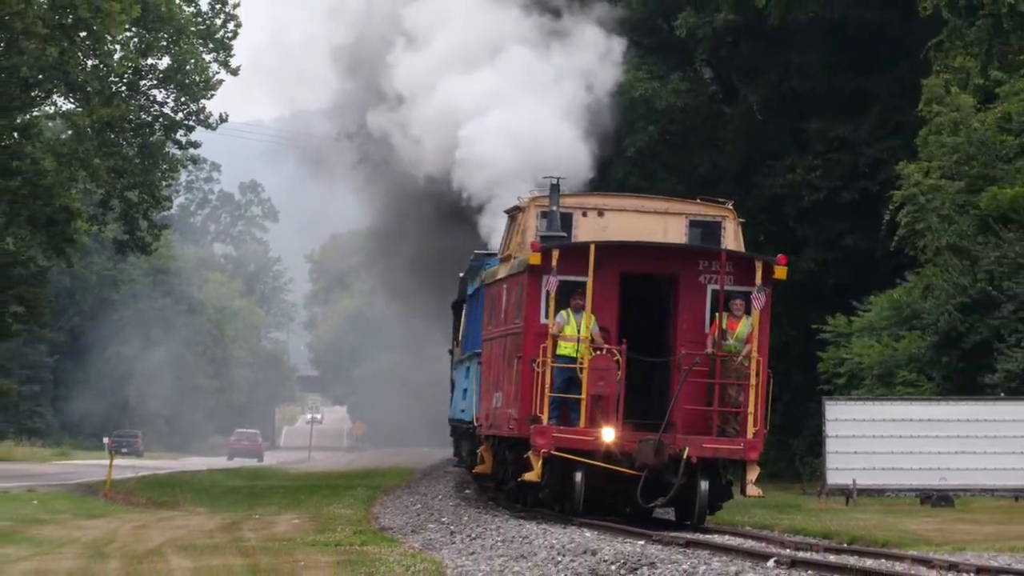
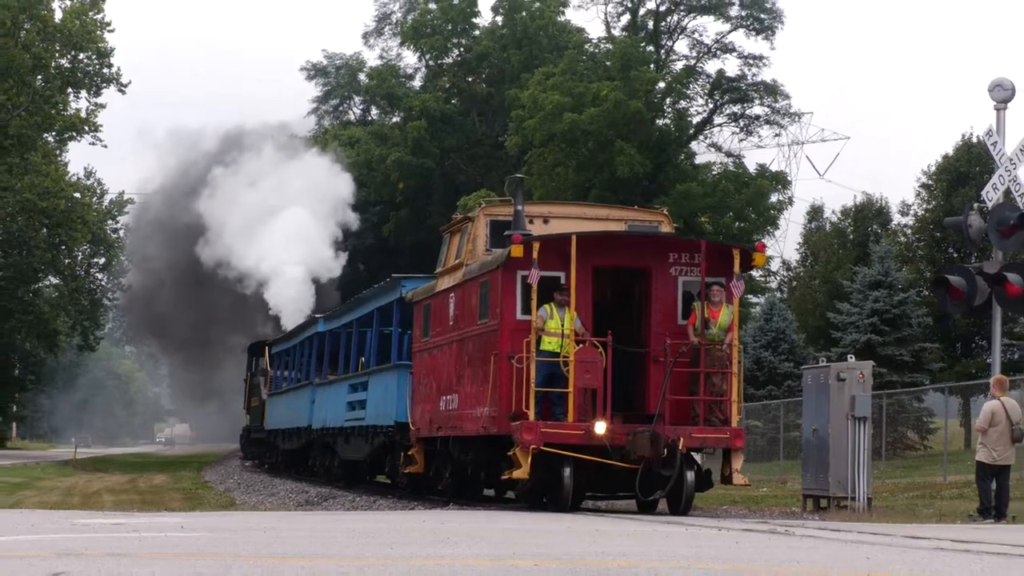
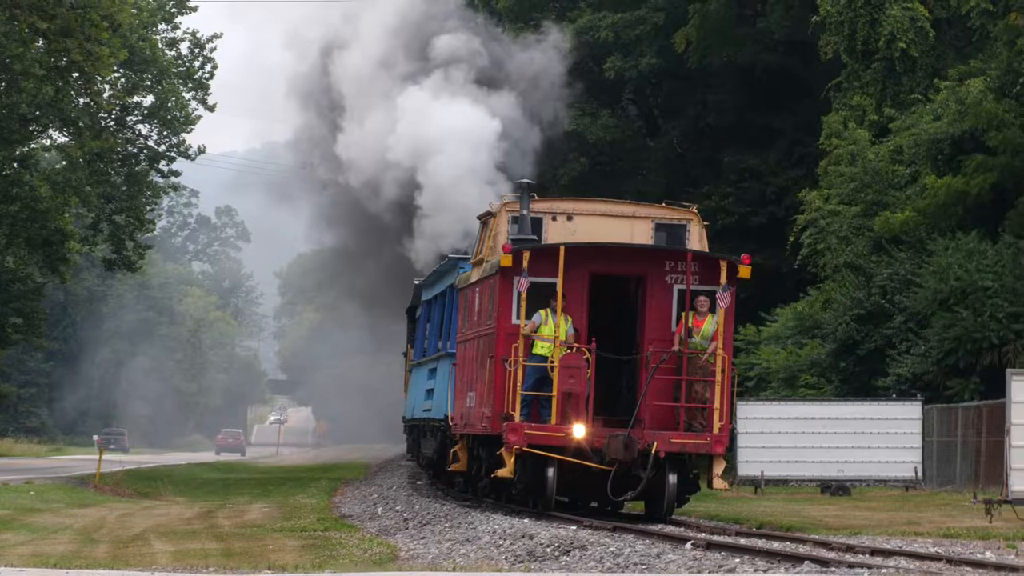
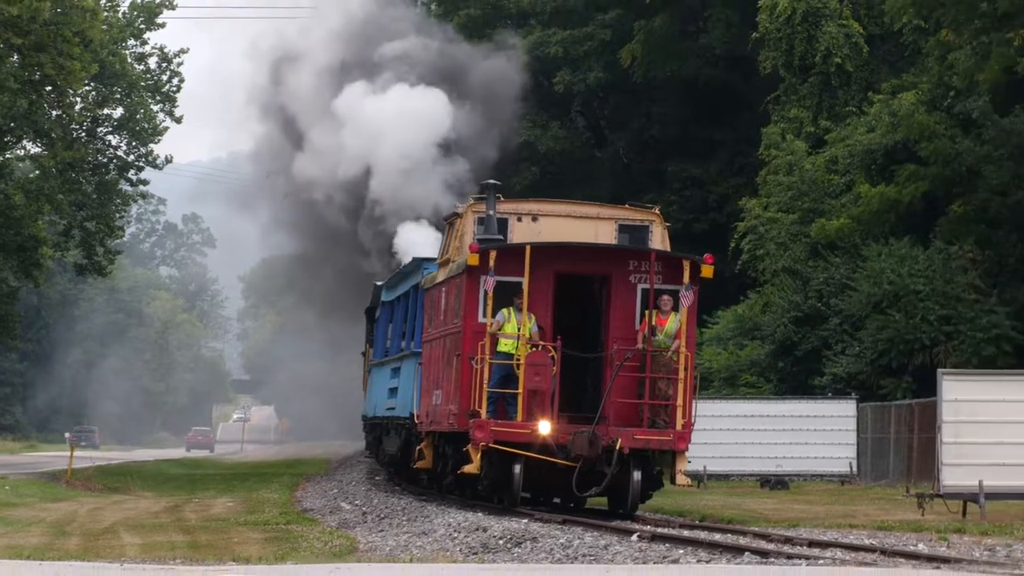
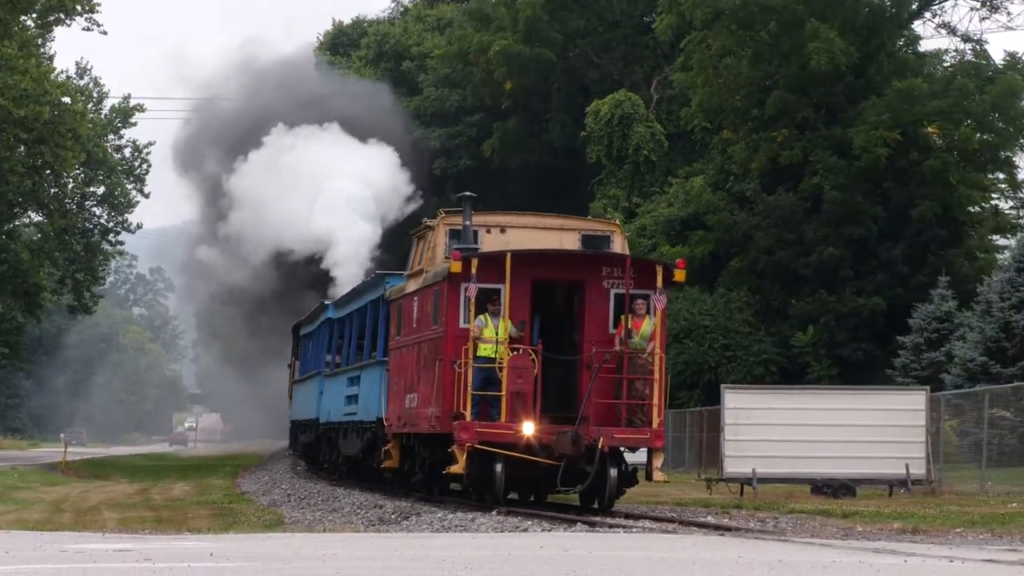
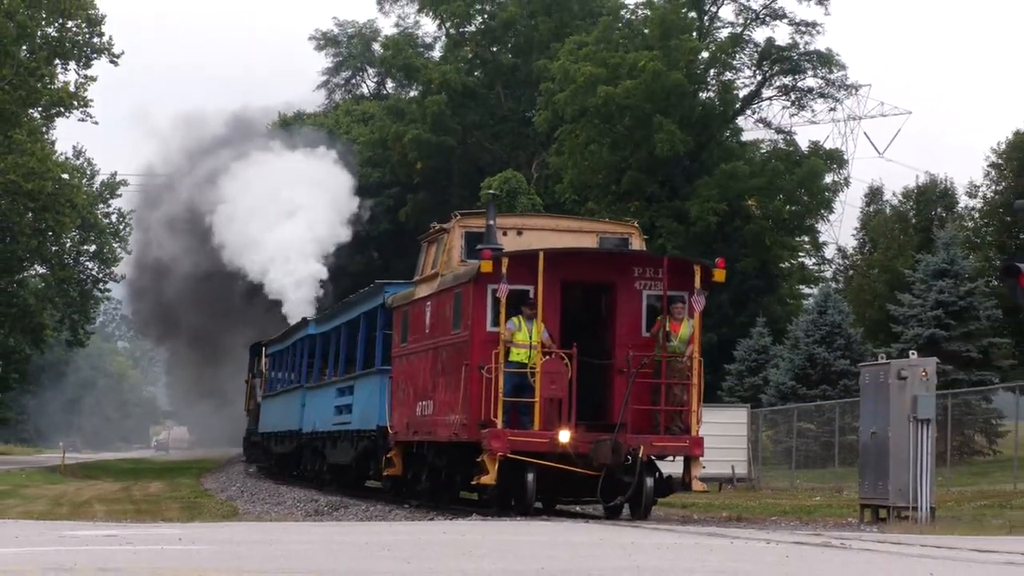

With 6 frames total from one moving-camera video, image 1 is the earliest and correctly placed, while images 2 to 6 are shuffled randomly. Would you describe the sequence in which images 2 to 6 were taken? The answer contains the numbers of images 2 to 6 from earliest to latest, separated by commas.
3, 4, 5, 6, 2
